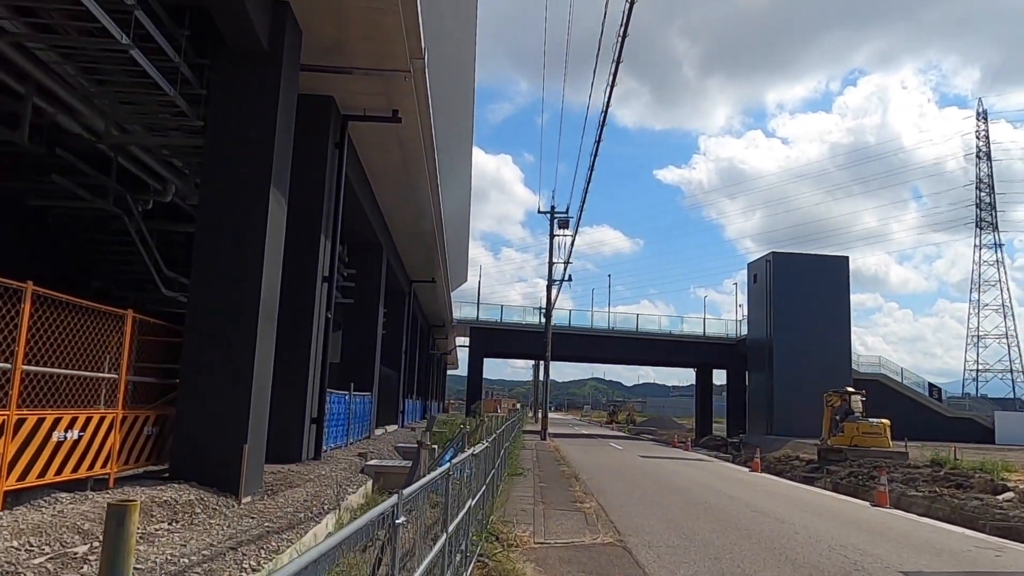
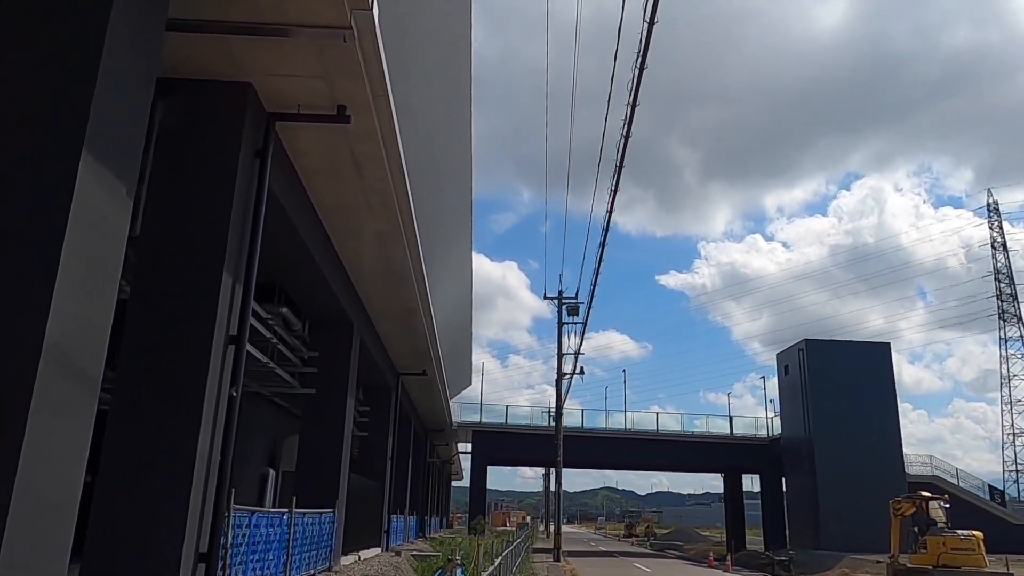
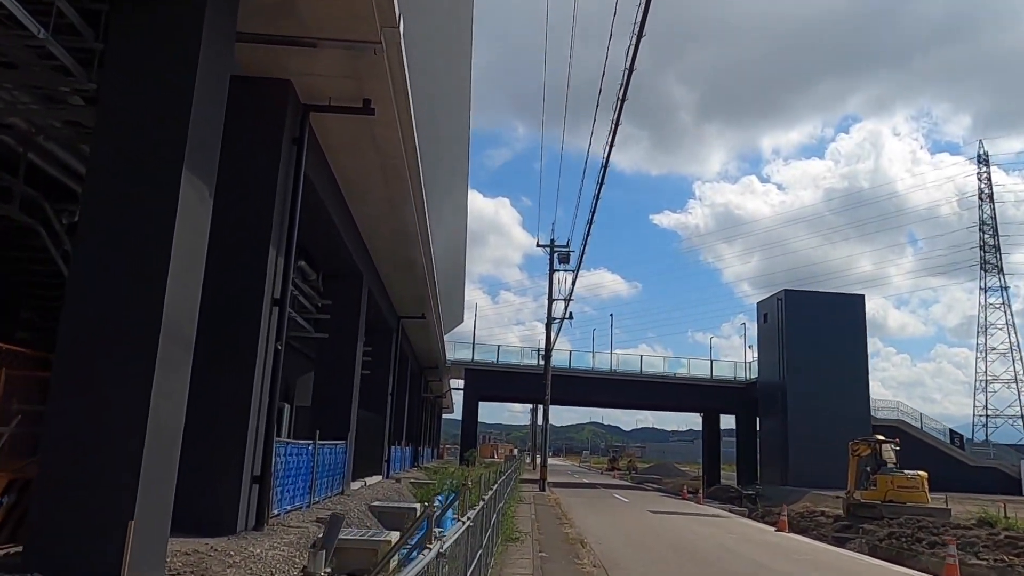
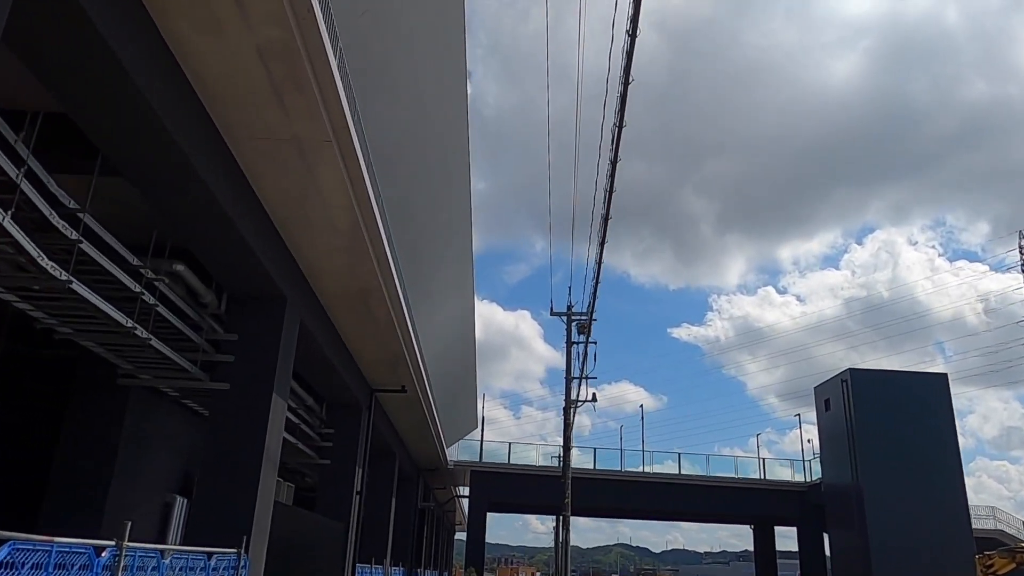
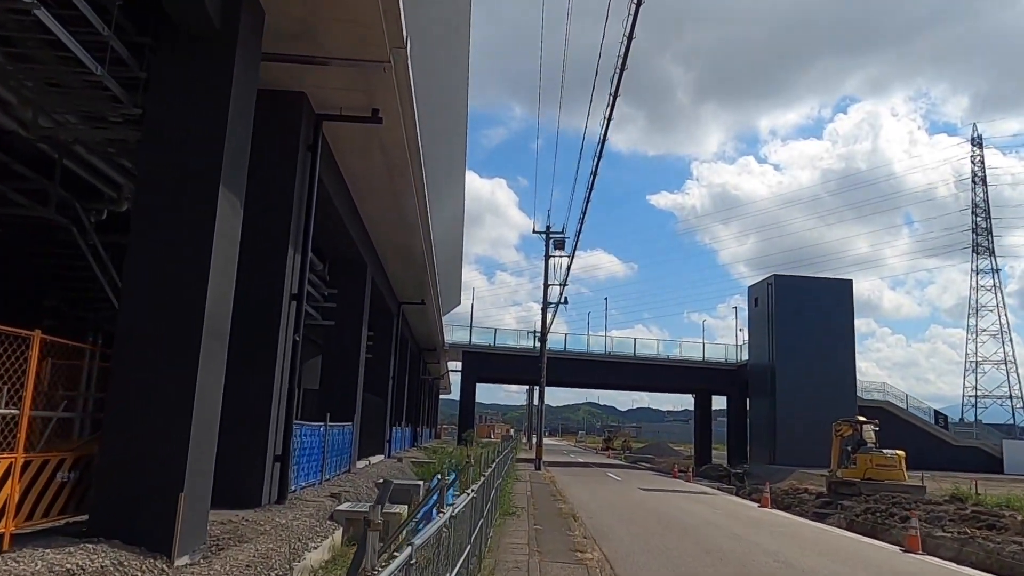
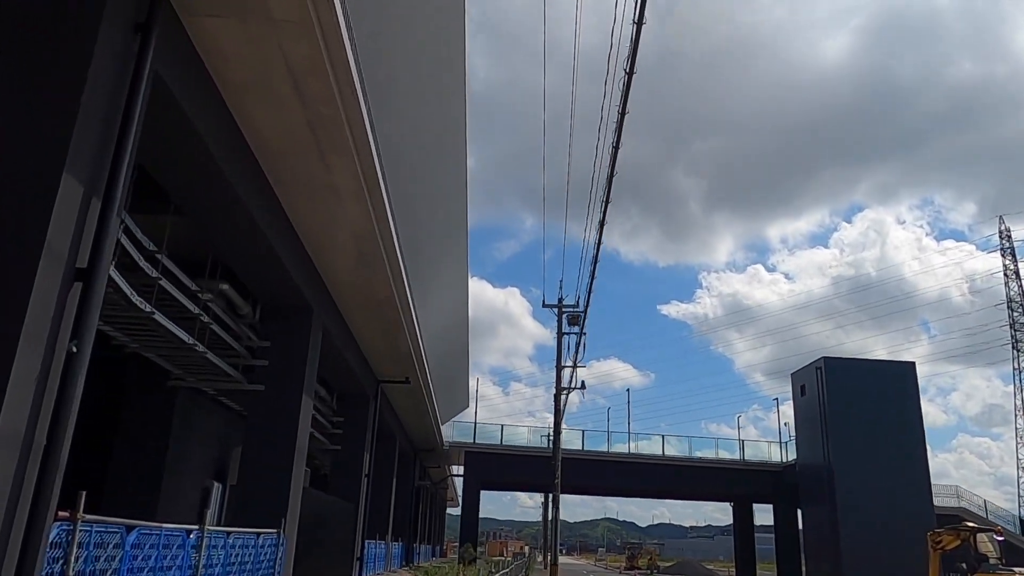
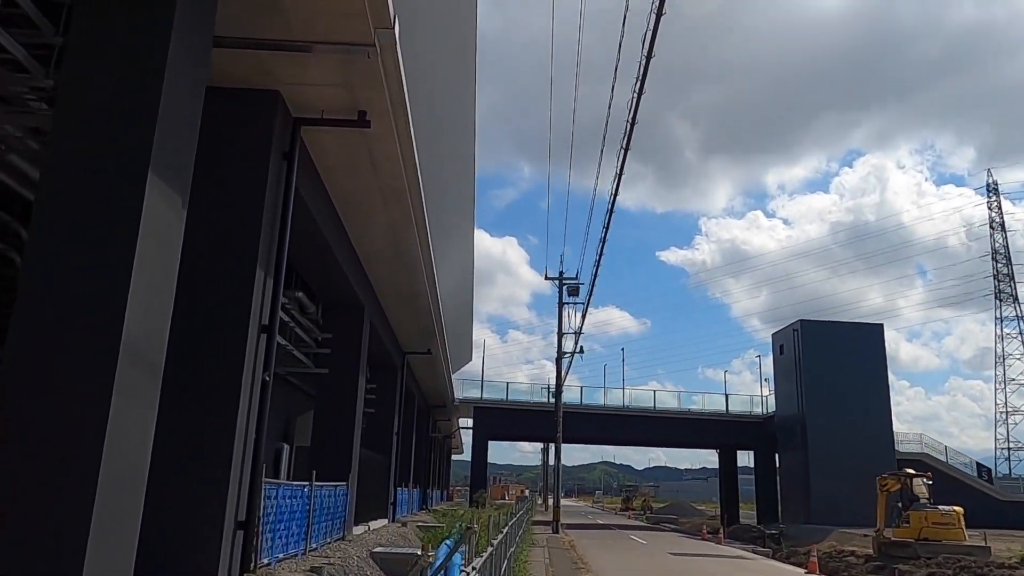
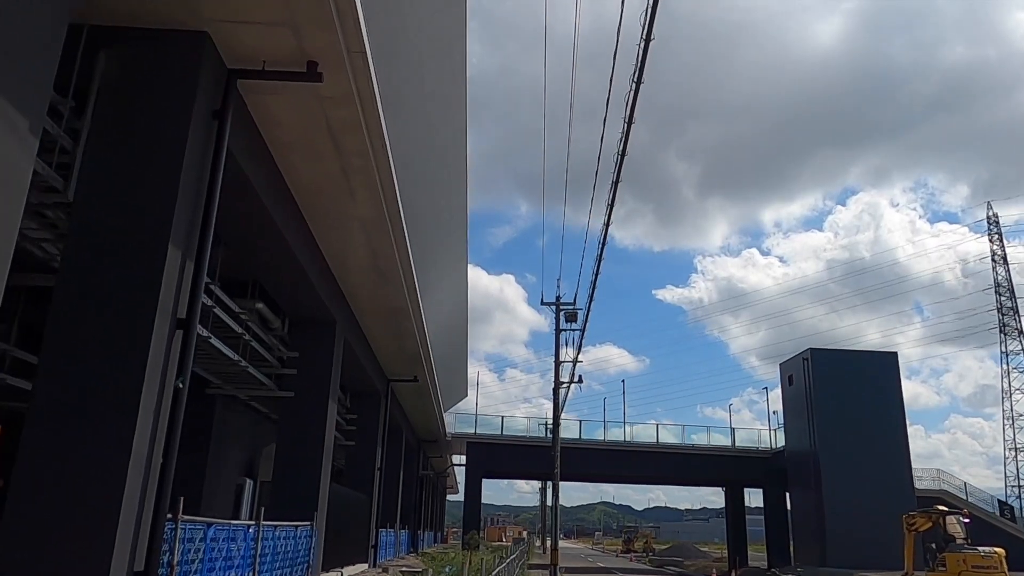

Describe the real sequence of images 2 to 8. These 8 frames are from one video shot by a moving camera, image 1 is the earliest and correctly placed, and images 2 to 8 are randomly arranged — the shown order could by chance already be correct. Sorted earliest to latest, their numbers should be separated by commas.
5, 3, 7, 2, 8, 6, 4
